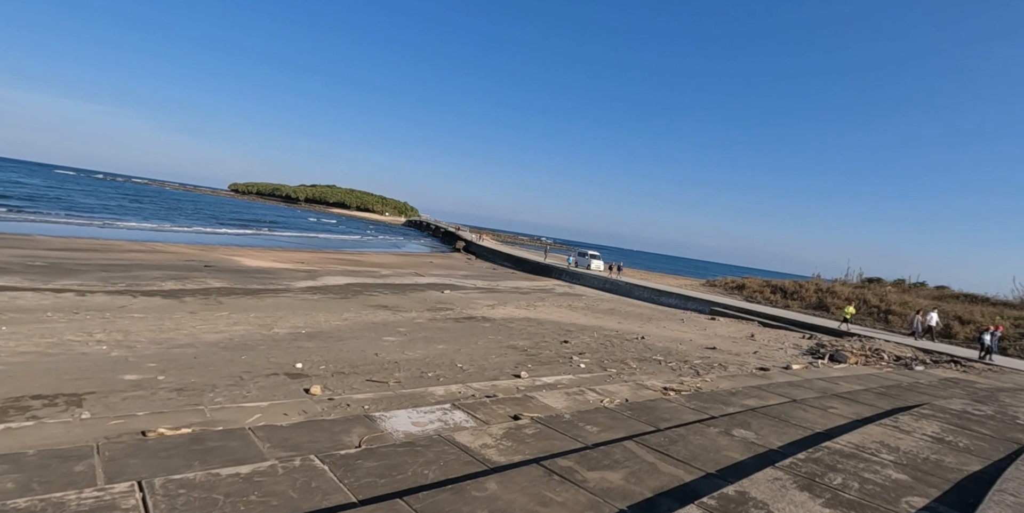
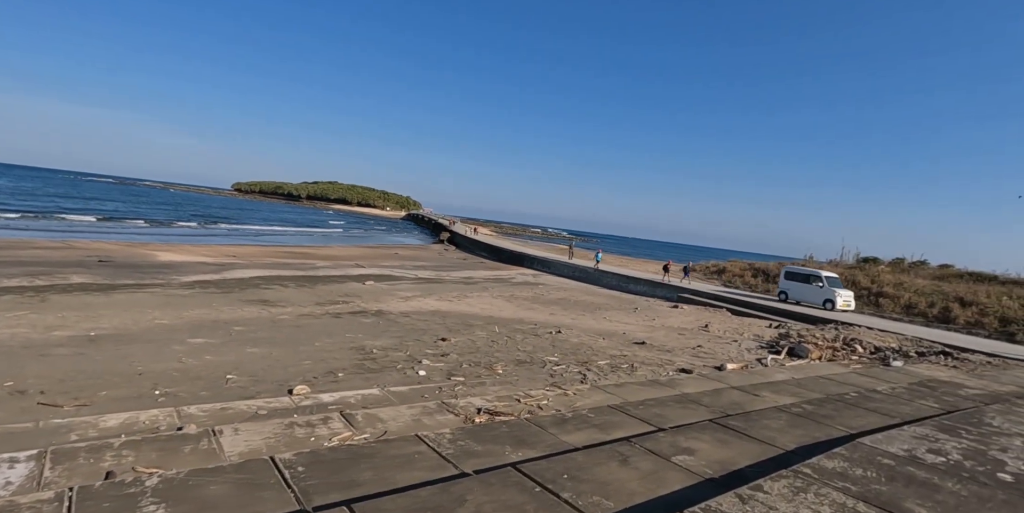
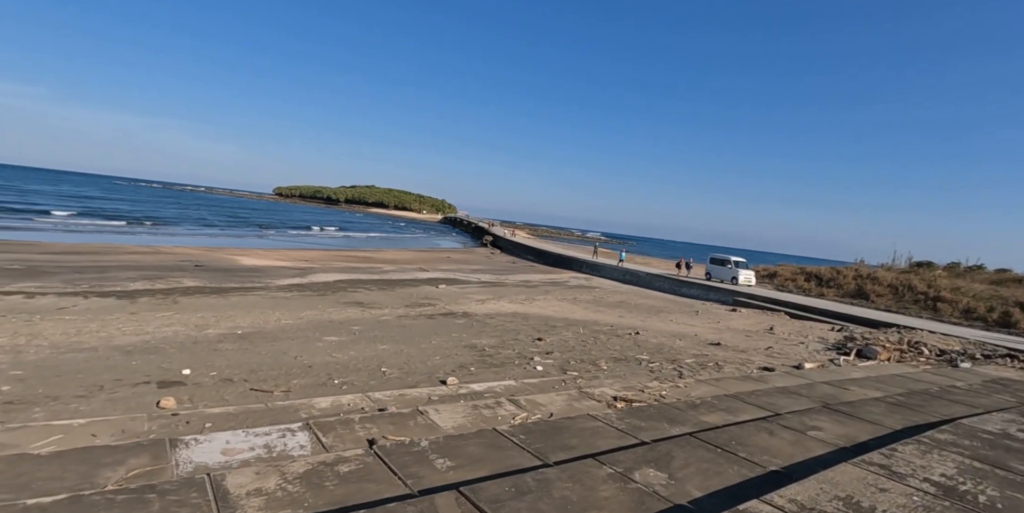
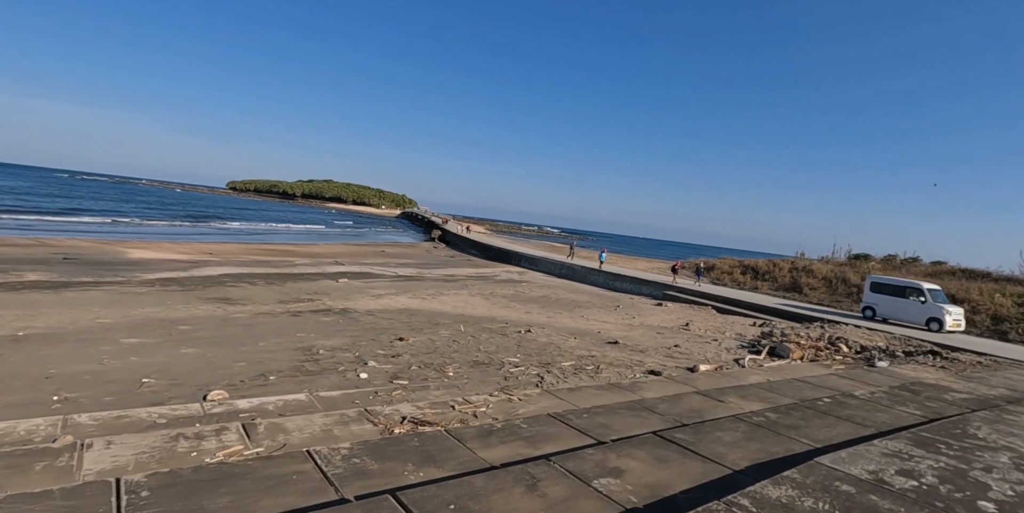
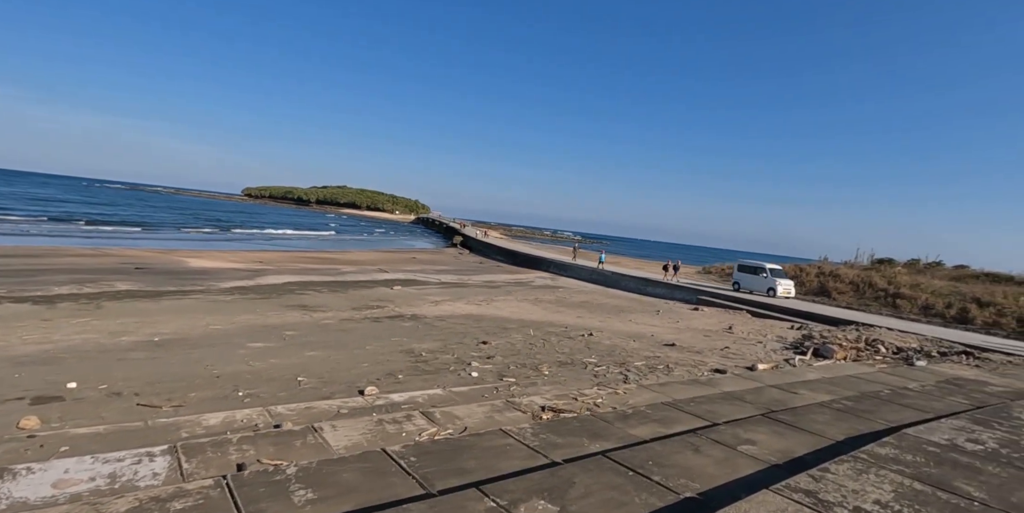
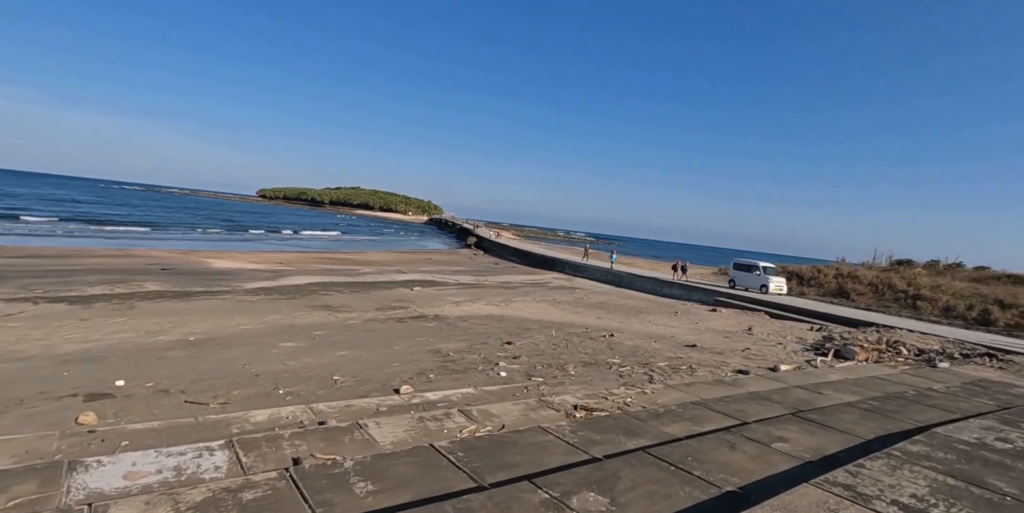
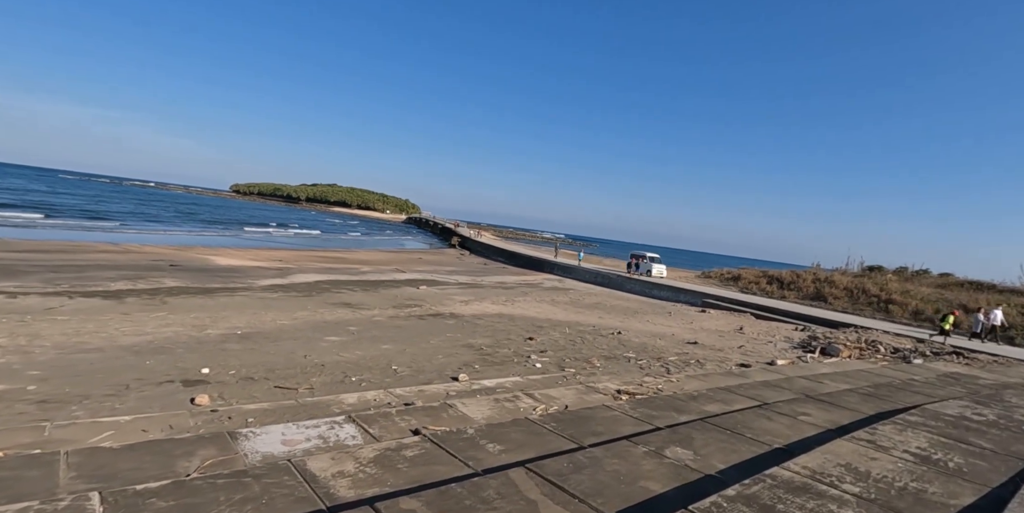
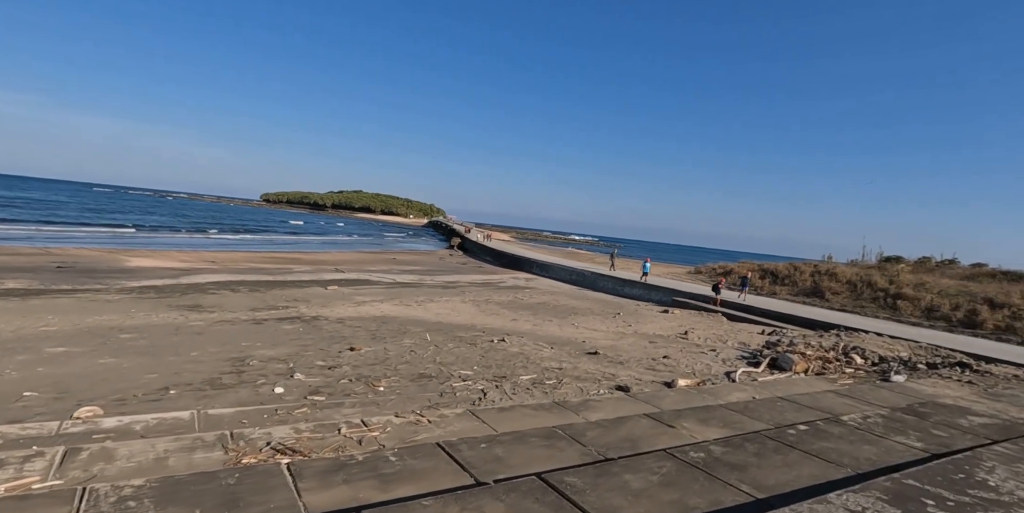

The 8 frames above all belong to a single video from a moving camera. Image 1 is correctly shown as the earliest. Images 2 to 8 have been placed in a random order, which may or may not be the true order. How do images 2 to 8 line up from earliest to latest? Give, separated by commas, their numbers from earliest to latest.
7, 3, 6, 5, 2, 4, 8
